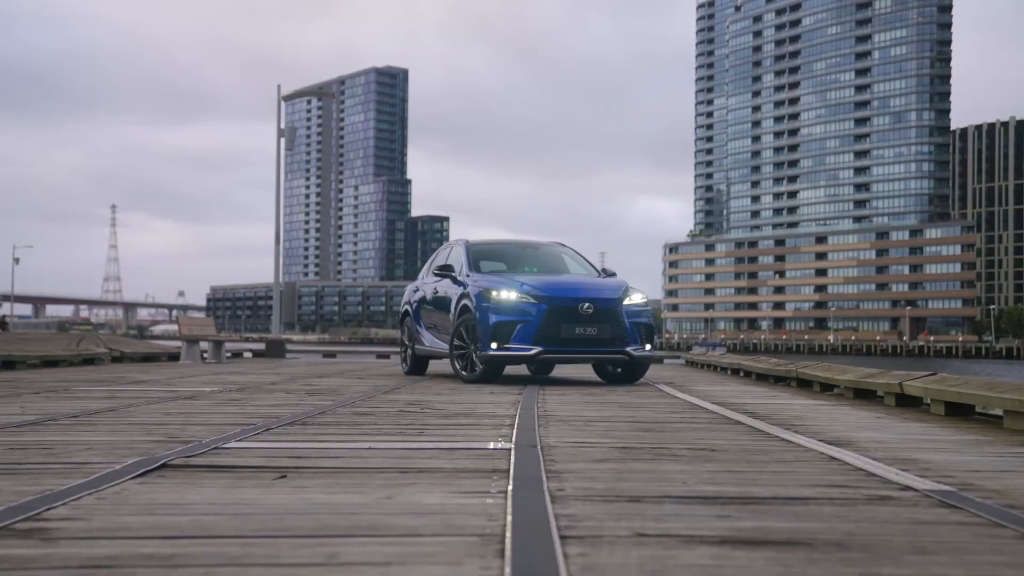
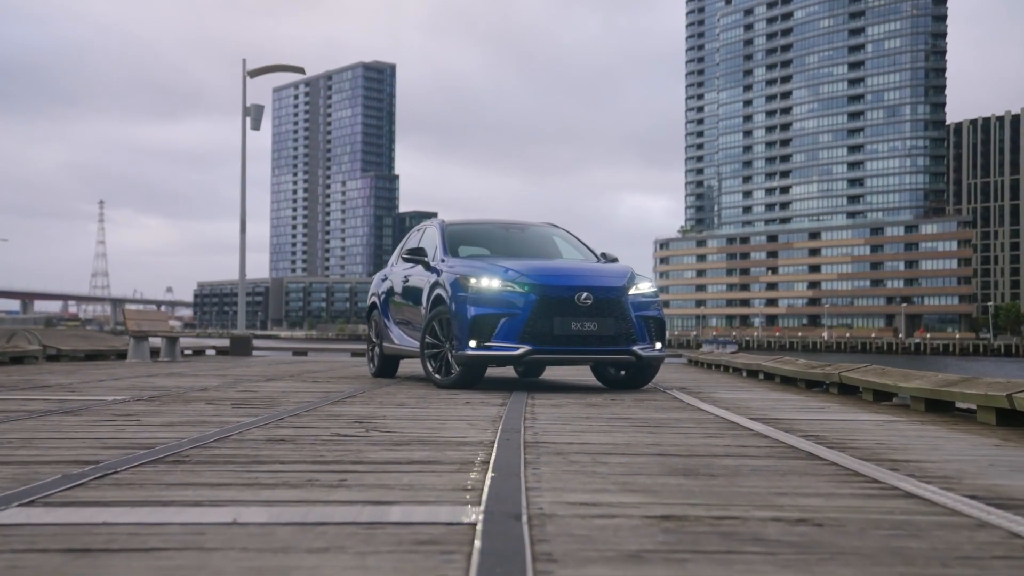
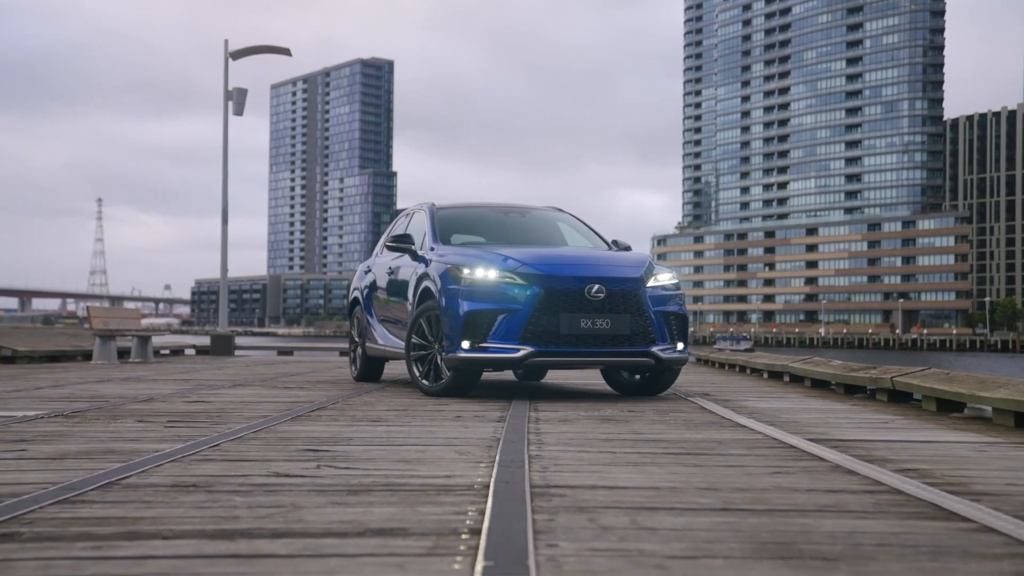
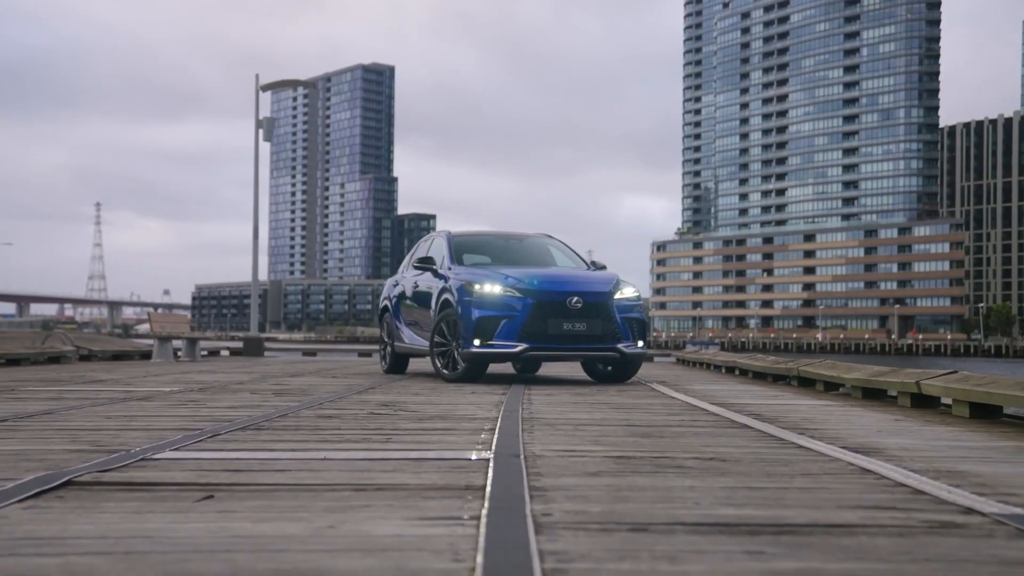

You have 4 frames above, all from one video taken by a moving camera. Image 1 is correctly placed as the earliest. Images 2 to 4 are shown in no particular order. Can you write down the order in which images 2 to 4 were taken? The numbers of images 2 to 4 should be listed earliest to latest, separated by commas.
4, 2, 3
